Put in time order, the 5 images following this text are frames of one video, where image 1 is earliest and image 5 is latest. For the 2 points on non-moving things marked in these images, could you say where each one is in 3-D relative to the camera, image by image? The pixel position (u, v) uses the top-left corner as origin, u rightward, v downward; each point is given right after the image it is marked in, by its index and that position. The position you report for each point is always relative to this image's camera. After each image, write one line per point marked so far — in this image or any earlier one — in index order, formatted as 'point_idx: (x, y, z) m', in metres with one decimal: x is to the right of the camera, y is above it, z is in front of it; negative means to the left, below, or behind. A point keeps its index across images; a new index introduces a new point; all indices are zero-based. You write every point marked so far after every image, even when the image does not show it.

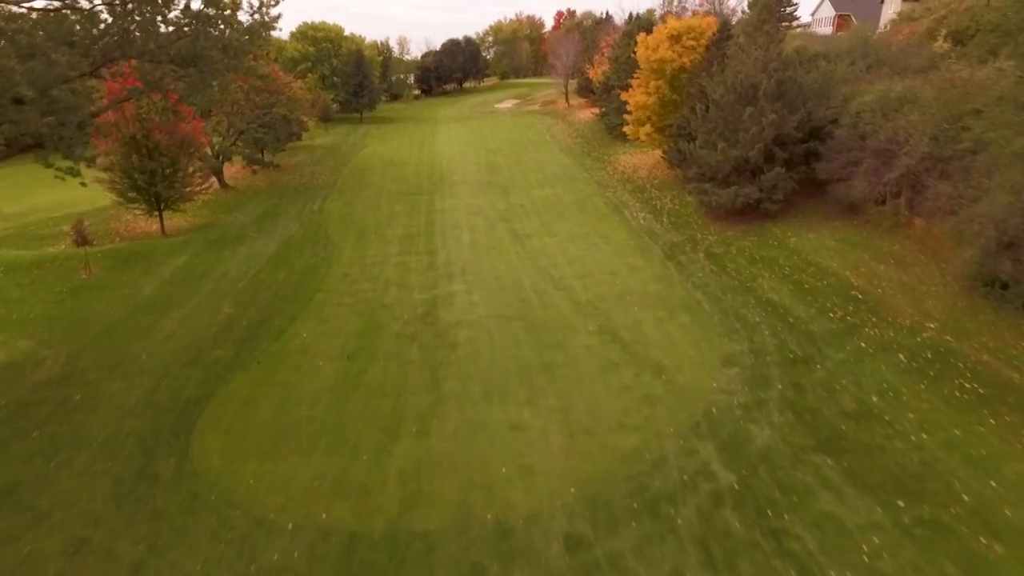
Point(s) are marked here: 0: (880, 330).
0: (+10.5, -1.2, +13.3) m
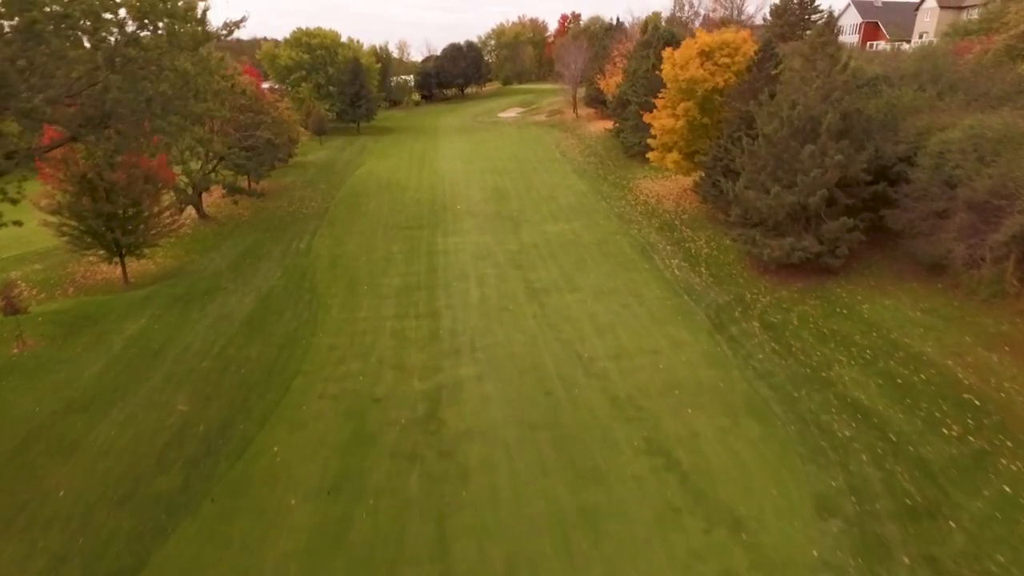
0: (+11.1, -3.8, +10.2) m
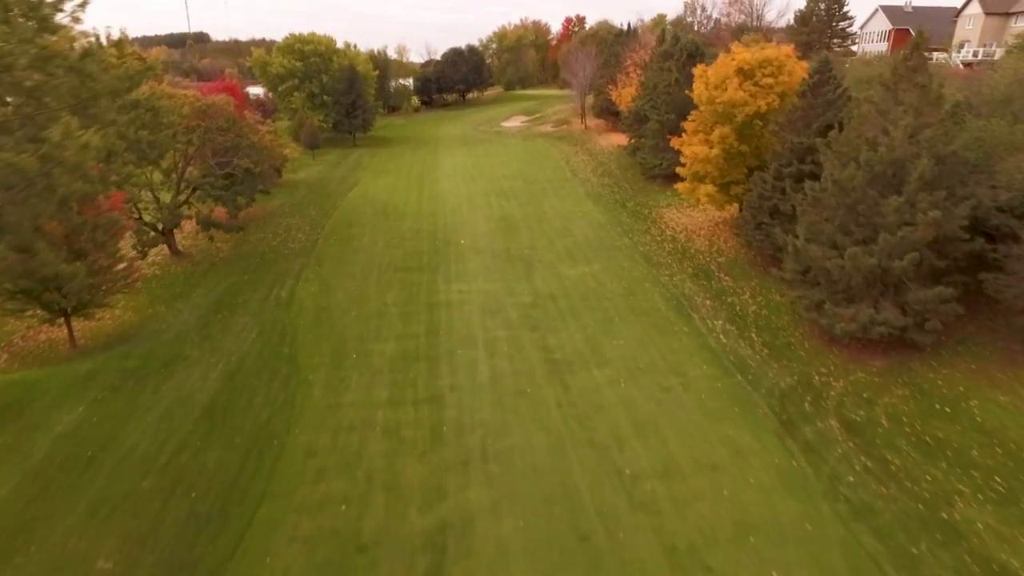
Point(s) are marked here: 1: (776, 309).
0: (+11.6, -6.3, +7.1) m
1: (+10.1, -0.8, +18.0) m
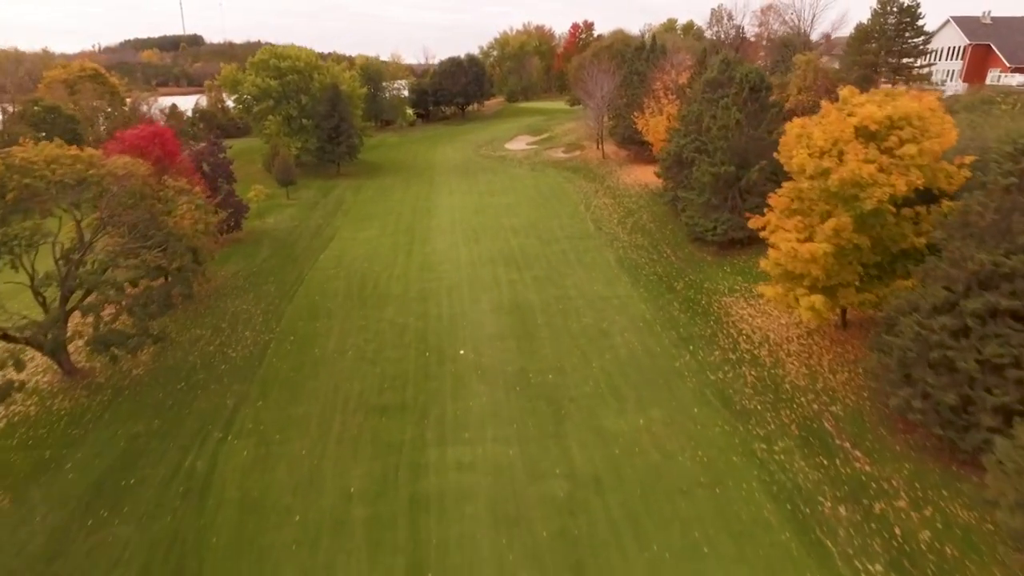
0: (+12.4, -11.6, +0.2) m
1: (+10.8, -6.0, +11.1) m
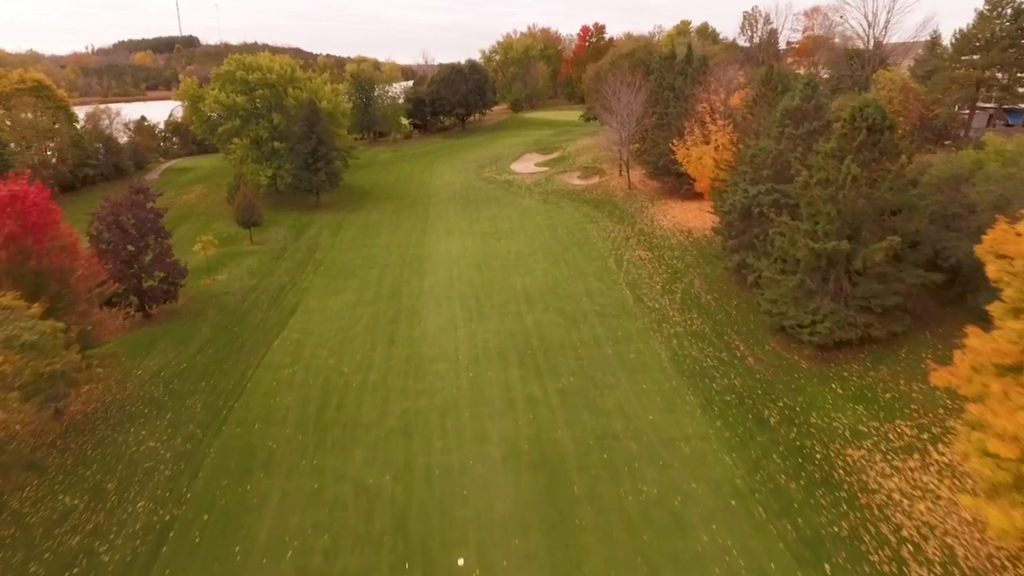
0: (+13.1, -16.2, -7.0) m
1: (+11.5, -10.6, +3.9) m
